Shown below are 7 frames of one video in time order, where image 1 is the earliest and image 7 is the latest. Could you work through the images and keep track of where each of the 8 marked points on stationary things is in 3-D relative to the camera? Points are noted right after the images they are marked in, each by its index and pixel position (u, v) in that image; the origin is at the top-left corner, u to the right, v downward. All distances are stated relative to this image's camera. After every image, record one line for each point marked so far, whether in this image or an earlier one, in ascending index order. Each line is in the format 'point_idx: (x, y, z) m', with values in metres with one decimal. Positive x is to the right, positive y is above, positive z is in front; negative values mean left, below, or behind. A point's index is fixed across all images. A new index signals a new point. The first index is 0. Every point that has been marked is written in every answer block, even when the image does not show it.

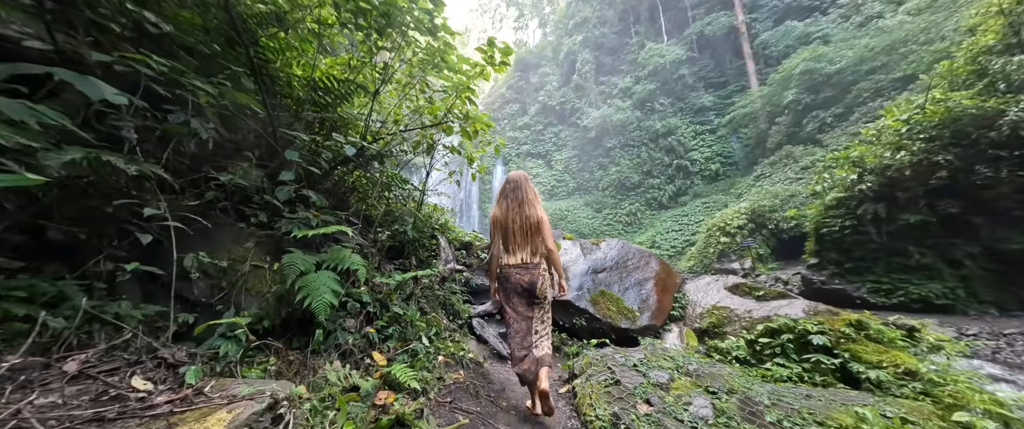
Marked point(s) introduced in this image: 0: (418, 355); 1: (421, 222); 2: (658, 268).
0: (-0.8, -1.2, +2.7) m
1: (-1.4, -0.1, +4.6) m
2: (+2.1, -0.8, +4.5) m
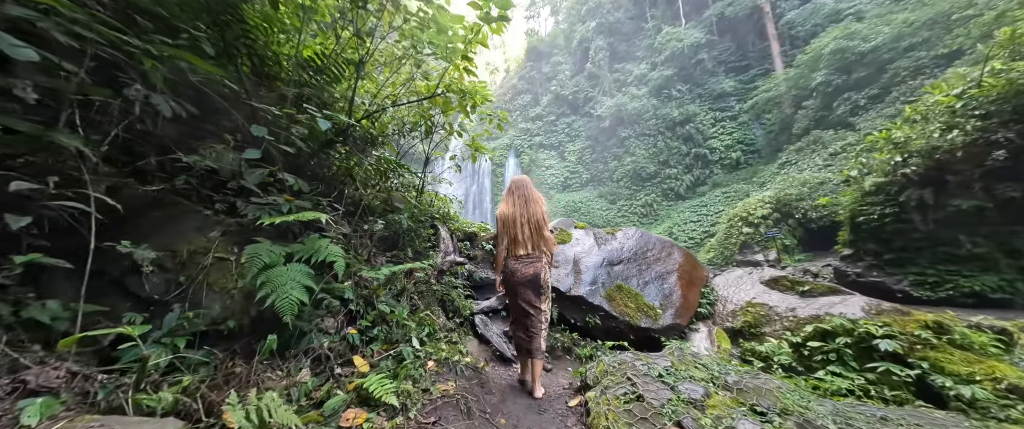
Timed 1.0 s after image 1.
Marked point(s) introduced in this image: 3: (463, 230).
0: (-0.8, -1.1, +2.3) m
1: (-1.3, 0.0, +4.3) m
2: (+2.2, -0.6, +4.0) m
3: (-0.8, -0.3, +5.2) m
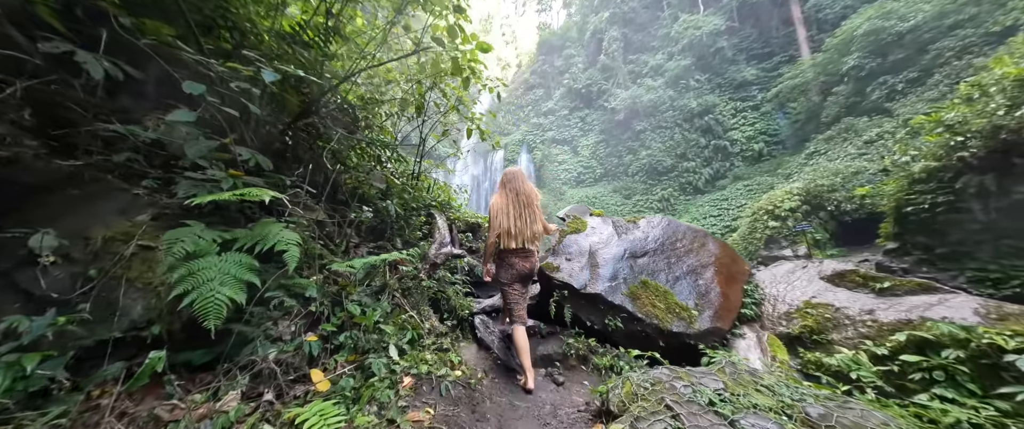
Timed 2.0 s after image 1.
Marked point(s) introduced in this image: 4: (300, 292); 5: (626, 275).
0: (-0.8, -1.0, +1.8) m
1: (-1.2, +0.2, +3.8) m
2: (+2.3, -0.4, +3.4) m
3: (-0.7, -0.1, +4.7) m
4: (-1.4, -0.5, +2.0) m
5: (+1.1, -0.6, +3.1) m
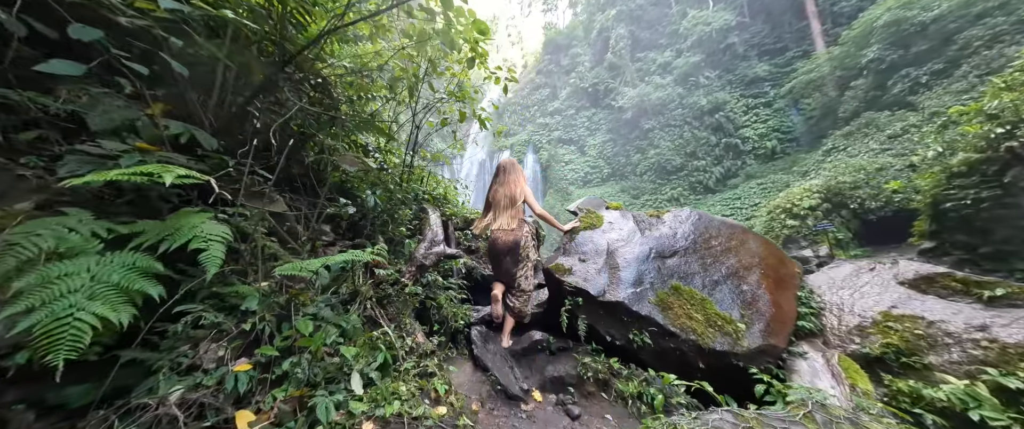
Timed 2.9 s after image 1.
0: (-0.8, -0.9, +1.3) m
1: (-1.2, +0.2, +3.3) m
2: (+2.3, -0.3, +2.8) m
3: (-0.7, 0.0, +4.2) m
4: (-1.4, -0.4, +1.5) m
5: (+1.2, -0.5, +2.5) m
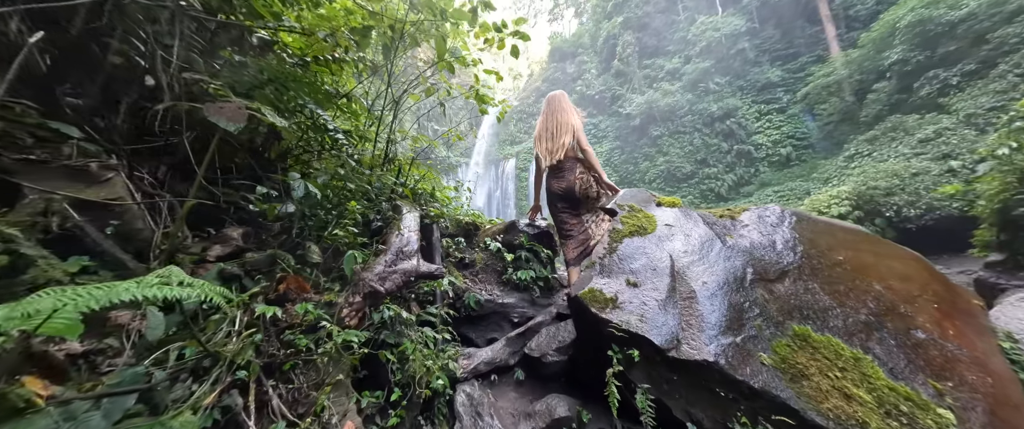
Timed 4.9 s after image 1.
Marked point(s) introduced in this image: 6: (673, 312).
0: (-0.8, -0.8, +0.3) m
1: (-1.1, +0.3, +2.4) m
2: (+2.3, -0.3, +1.8) m
3: (-0.6, -0.1, +3.2) m
4: (-1.3, -0.4, +0.5) m
5: (+1.2, -0.5, +1.5) m
6: (+0.8, -0.5, +1.6) m
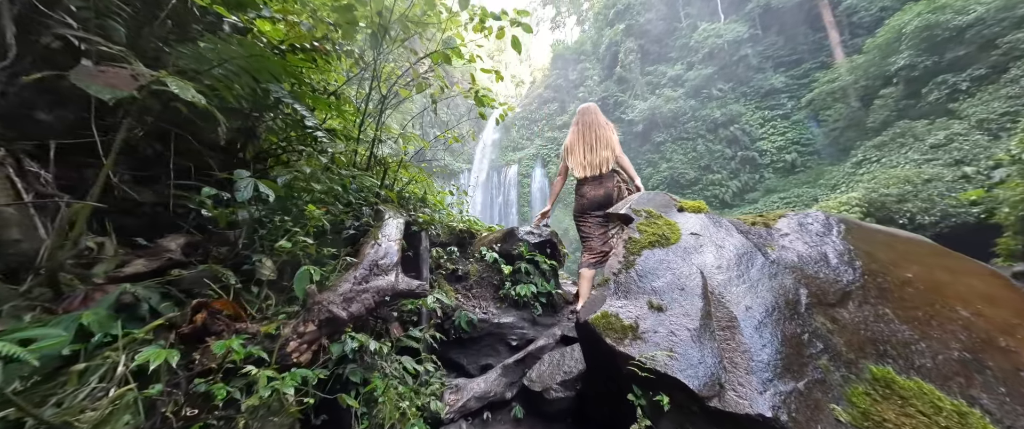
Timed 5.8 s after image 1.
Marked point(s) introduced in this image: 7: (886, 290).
0: (-0.8, -0.8, 0.0) m
1: (-1.1, +0.2, +2.1) m
2: (+2.3, -0.4, +1.4) m
3: (-0.6, -0.1, +2.9) m
4: (-1.4, -0.4, +0.2) m
5: (+1.2, -0.5, +1.2) m
6: (+0.8, -0.5, +1.3) m
7: (+1.7, -0.3, +1.4) m
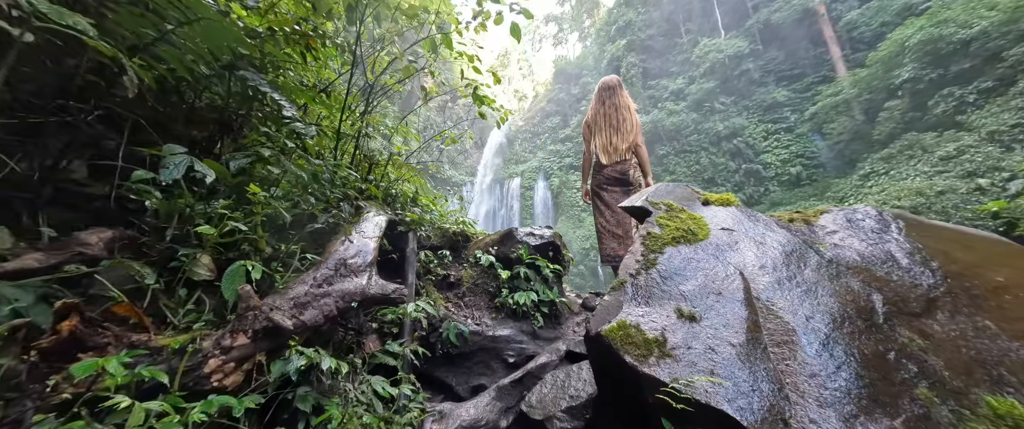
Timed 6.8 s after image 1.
0: (-0.9, -0.7, -0.3) m
1: (-1.2, +0.2, +1.8) m
2: (+2.3, -0.3, +1.1) m
3: (-0.6, -0.1, +2.6) m
4: (-1.4, -0.3, -0.1) m
5: (+1.2, -0.5, +0.9) m
6: (+0.8, -0.5, +1.0) m
7: (+1.7, -0.3, +1.1) m
